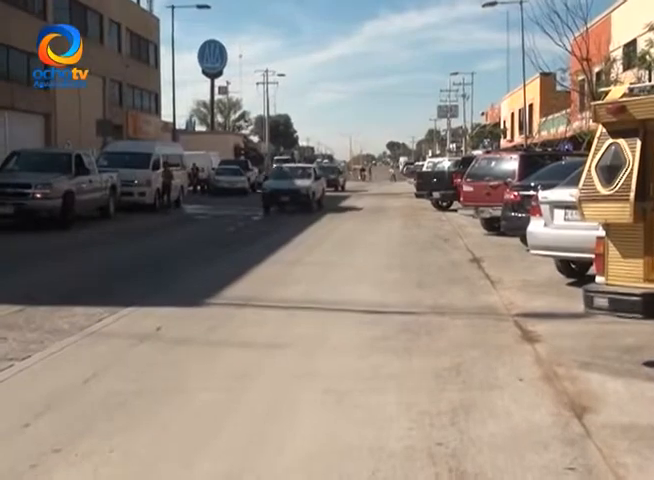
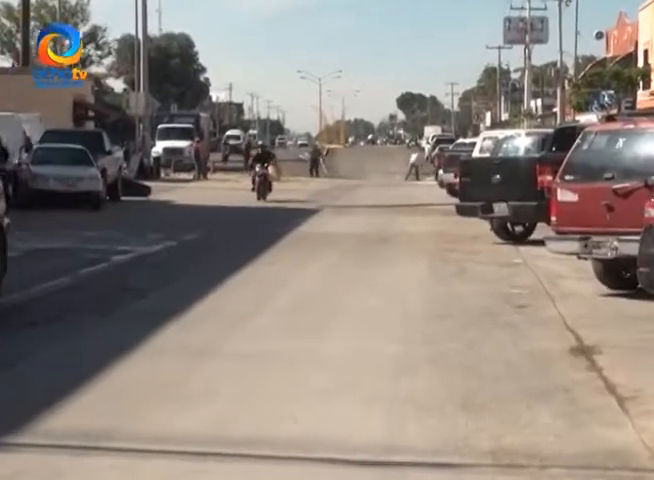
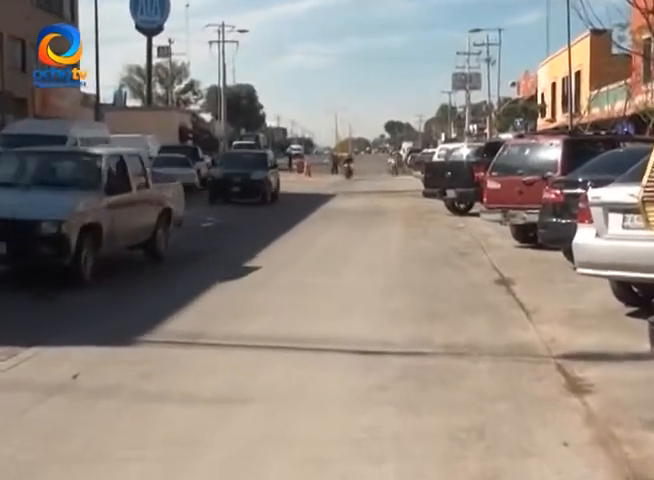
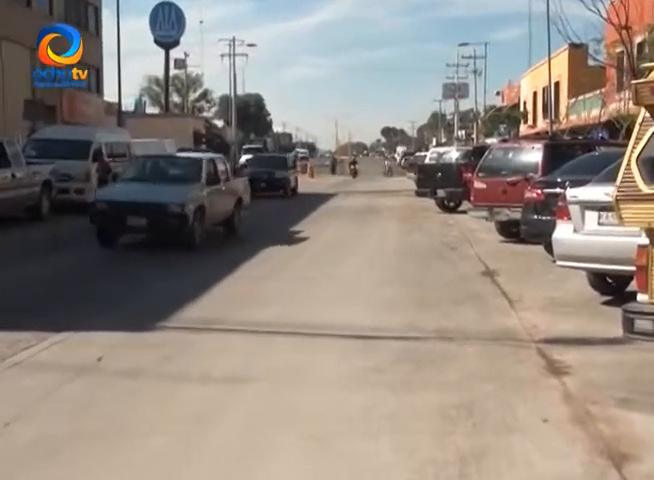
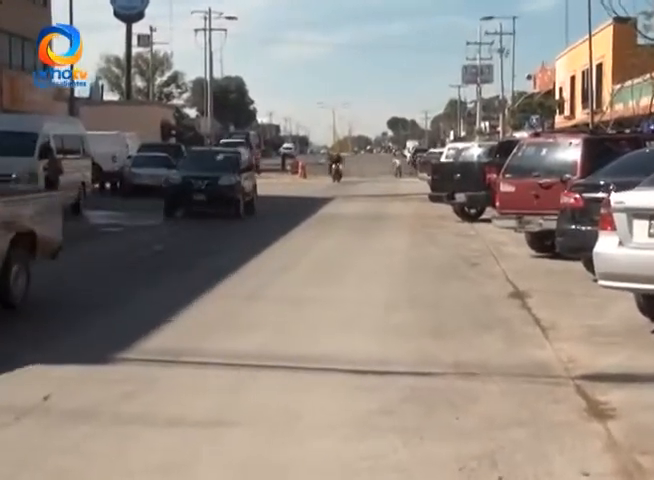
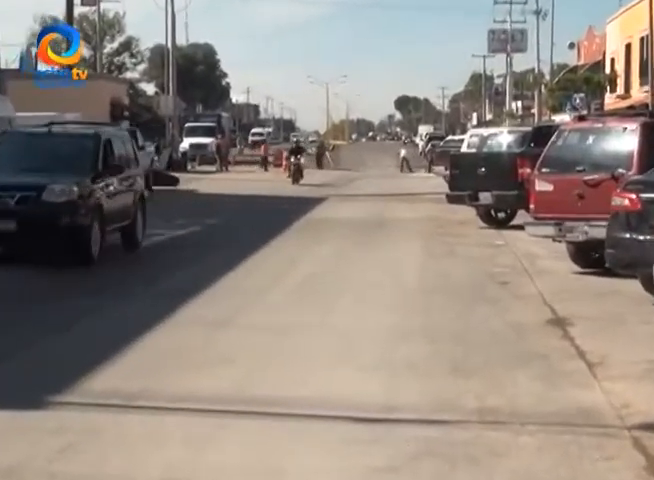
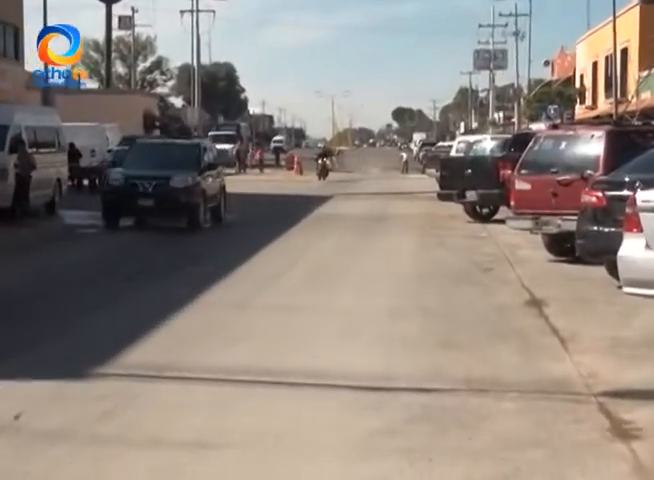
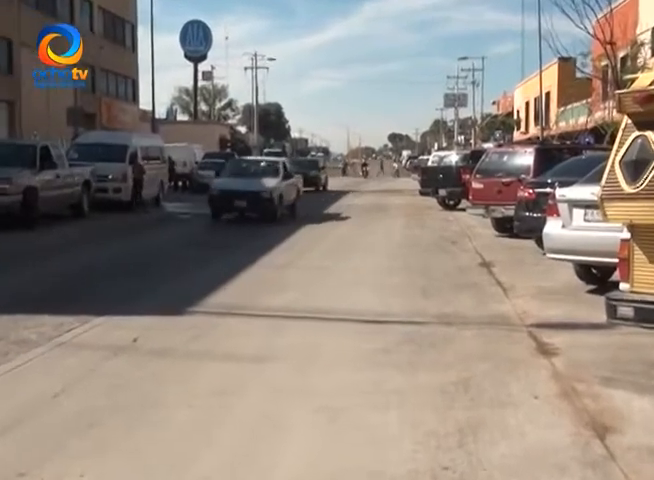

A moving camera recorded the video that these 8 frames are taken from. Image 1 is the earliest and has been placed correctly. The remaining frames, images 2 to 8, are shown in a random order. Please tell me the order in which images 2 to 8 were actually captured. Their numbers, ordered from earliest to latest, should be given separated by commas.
8, 4, 3, 5, 7, 6, 2
